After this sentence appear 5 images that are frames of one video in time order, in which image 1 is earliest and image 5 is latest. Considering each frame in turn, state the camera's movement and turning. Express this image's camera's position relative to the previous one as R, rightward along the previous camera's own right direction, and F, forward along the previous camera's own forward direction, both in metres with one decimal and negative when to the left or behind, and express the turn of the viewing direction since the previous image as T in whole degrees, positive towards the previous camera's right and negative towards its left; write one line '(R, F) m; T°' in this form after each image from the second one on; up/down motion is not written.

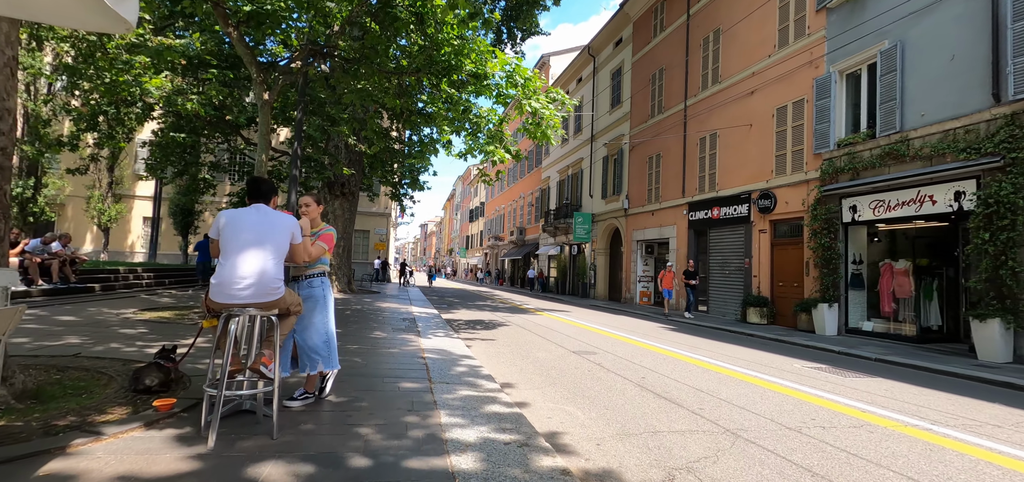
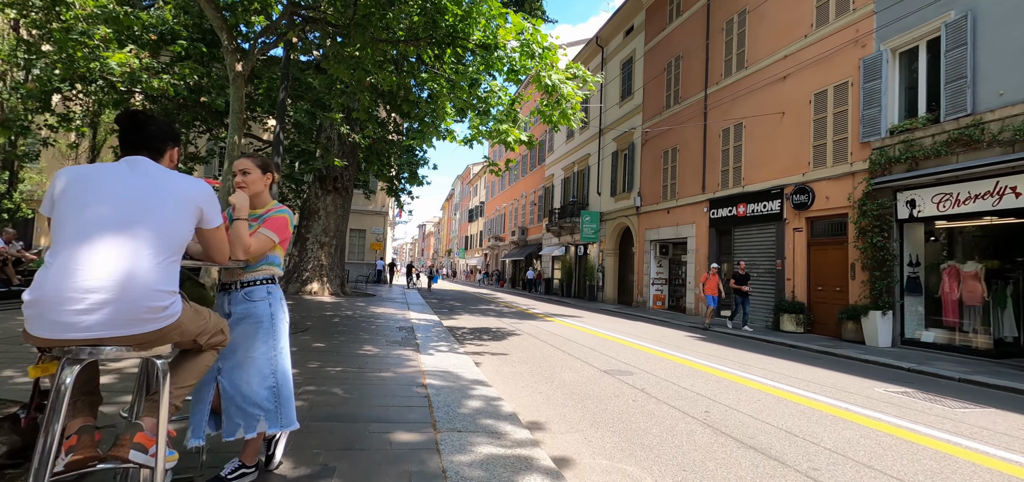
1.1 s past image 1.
(-0.3, +1.4) m; 0°
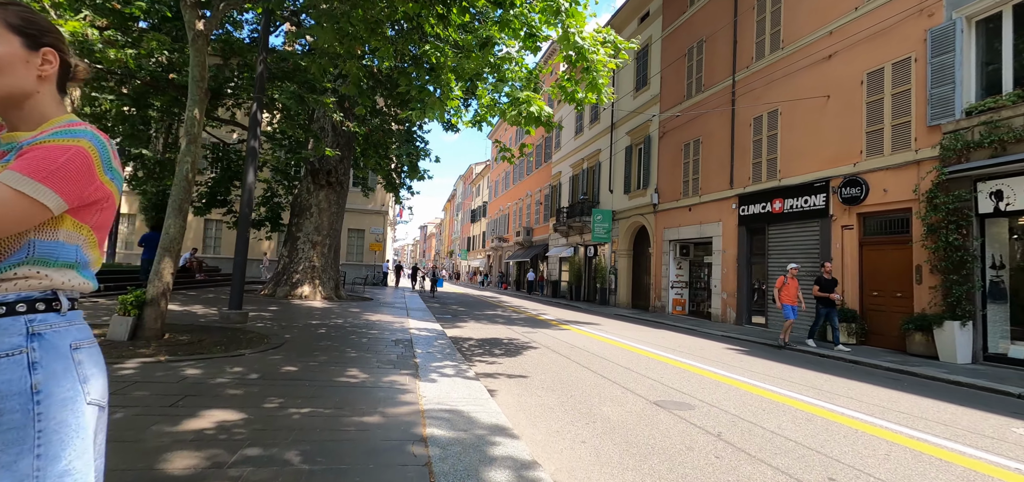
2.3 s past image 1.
(-0.2, +1.4) m; 0°
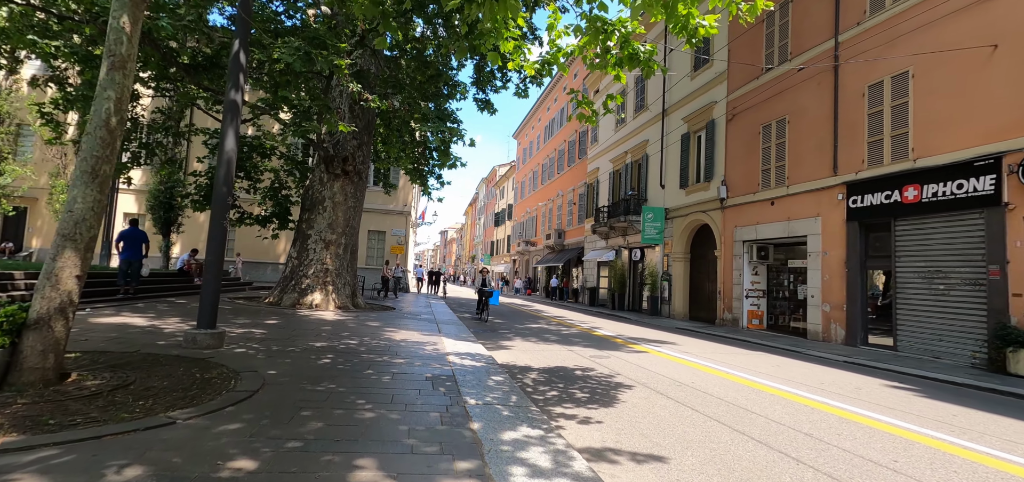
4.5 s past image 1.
(-0.8, +2.6) m; -2°
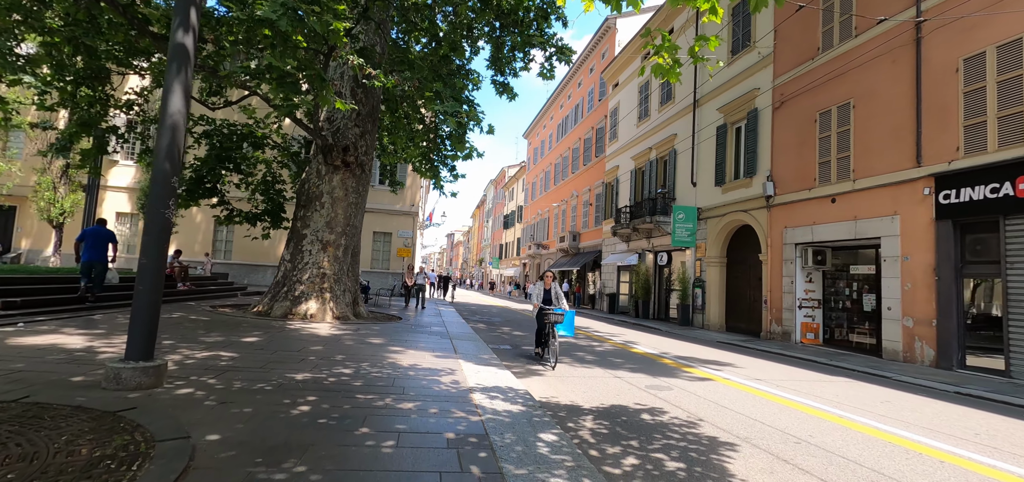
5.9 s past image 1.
(-0.4, +1.7) m; -1°
